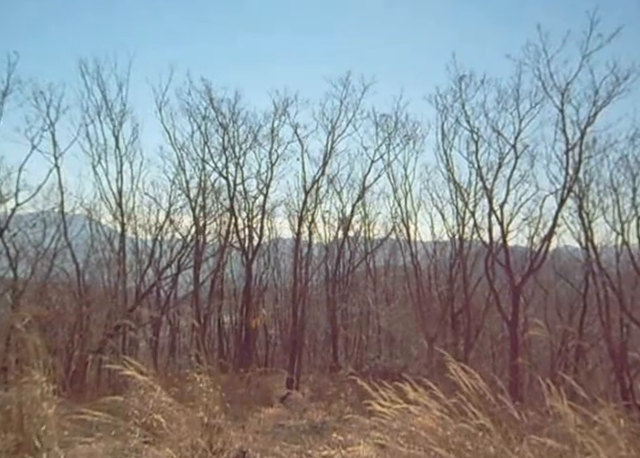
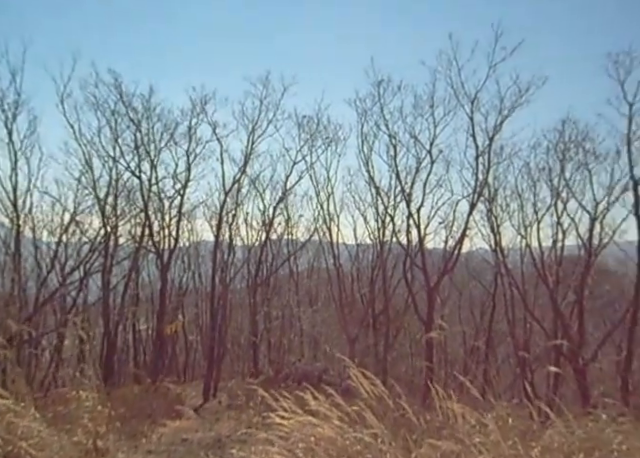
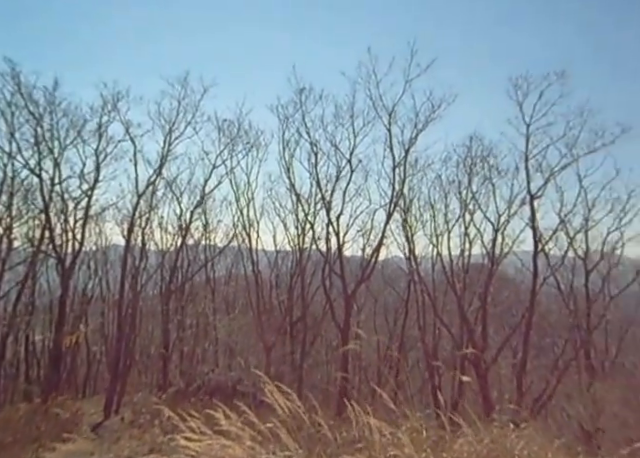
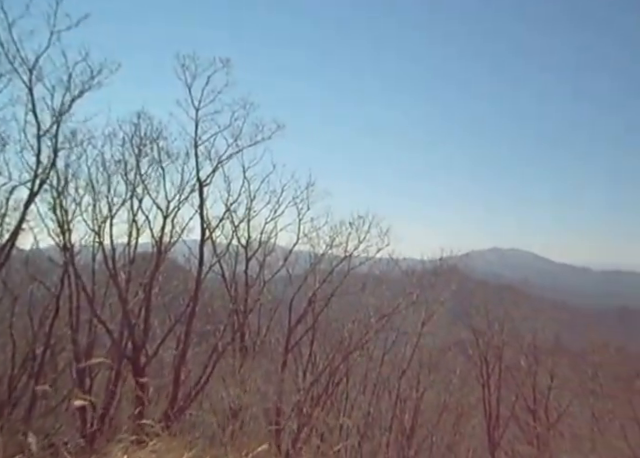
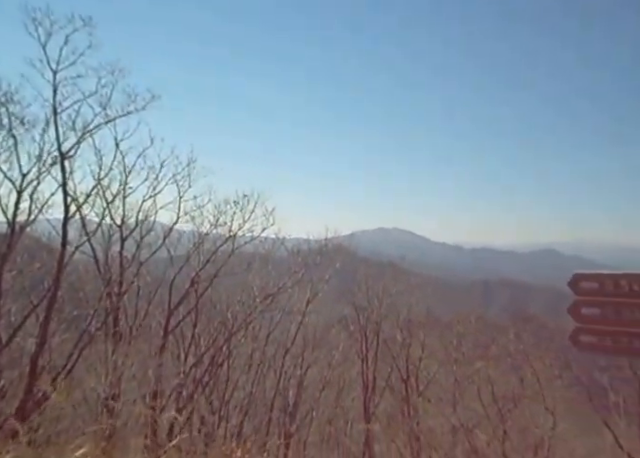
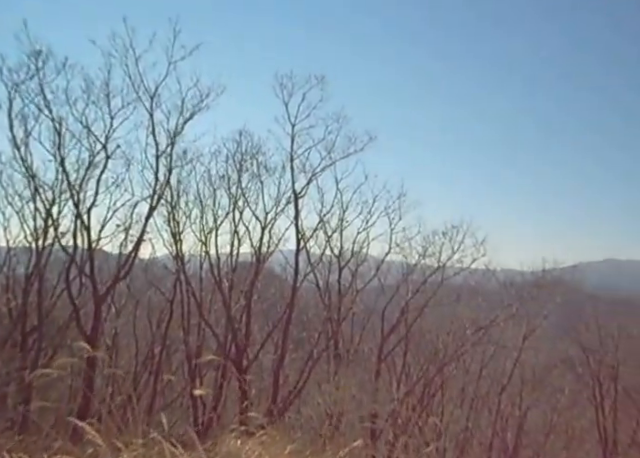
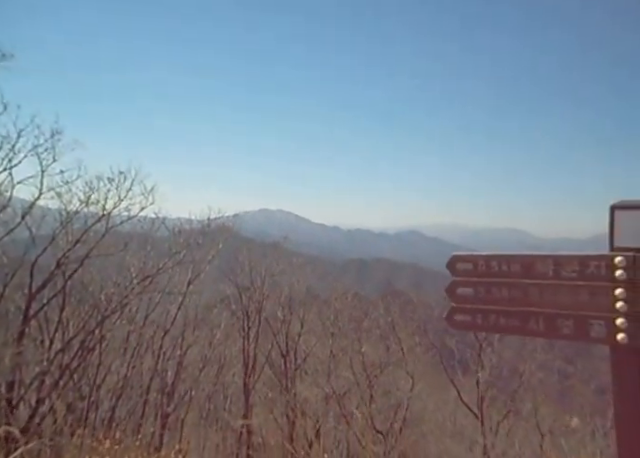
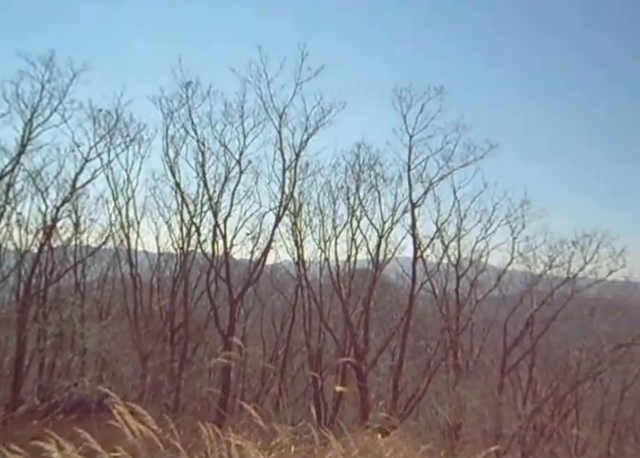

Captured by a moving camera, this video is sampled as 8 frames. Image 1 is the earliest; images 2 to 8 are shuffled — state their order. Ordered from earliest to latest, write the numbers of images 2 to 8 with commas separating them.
2, 3, 8, 6, 4, 5, 7
